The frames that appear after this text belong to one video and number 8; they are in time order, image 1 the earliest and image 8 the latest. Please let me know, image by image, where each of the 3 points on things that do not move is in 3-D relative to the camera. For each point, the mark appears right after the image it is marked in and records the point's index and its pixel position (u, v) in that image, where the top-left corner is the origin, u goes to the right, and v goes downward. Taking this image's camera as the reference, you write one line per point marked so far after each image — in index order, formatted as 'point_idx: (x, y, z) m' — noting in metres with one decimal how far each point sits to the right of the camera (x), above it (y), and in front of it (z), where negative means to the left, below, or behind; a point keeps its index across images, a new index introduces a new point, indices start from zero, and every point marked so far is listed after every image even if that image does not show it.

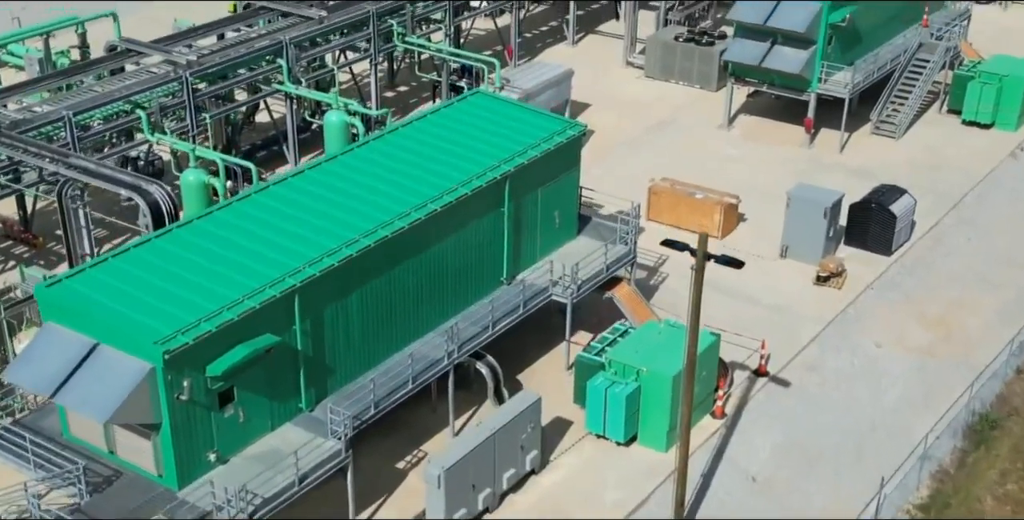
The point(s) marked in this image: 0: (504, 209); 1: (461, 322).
0: (-0.2, +1.1, +19.2) m
1: (-1.1, -1.3, +18.6) m
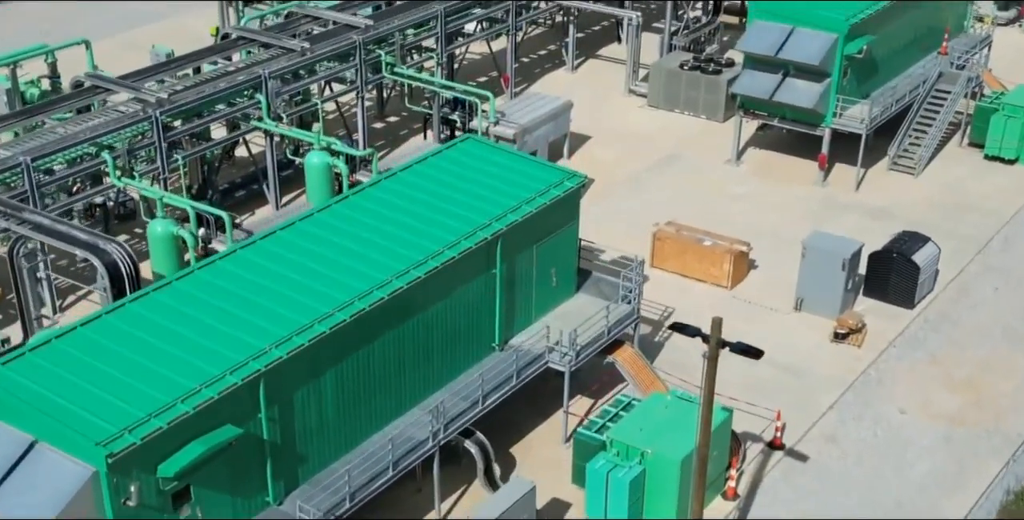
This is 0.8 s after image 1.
0: (-0.3, -0.2, +17.5) m
1: (-1.2, -2.5, +16.9) m
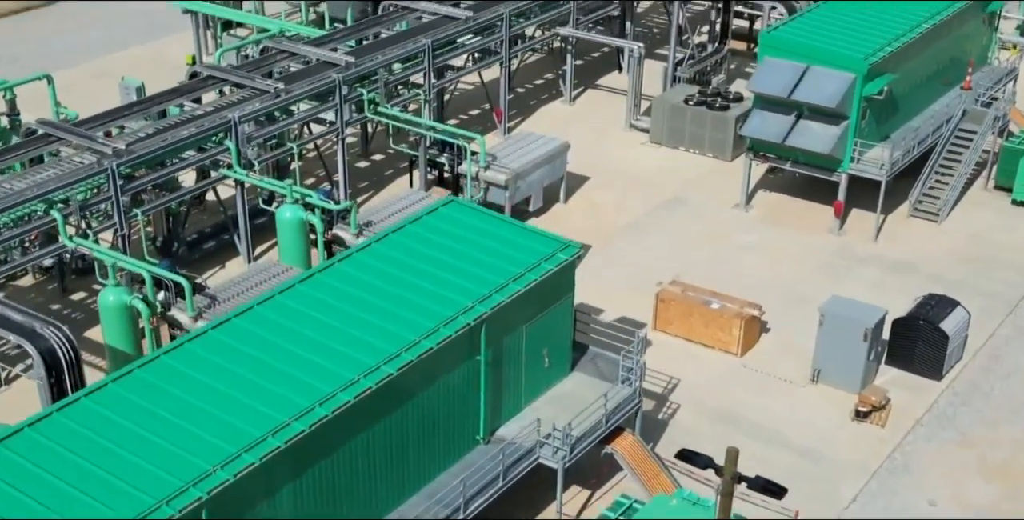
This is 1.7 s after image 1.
0: (-0.6, -1.7, +15.6) m
1: (-1.4, -4.0, +15.0) m
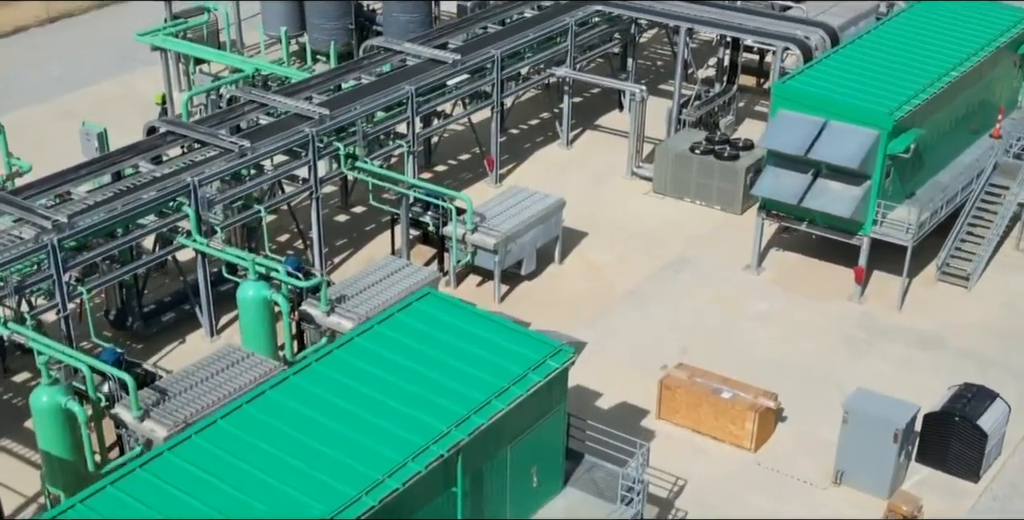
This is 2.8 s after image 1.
0: (-0.8, -3.4, +13.5) m
1: (-1.7, -5.8, +12.9) m
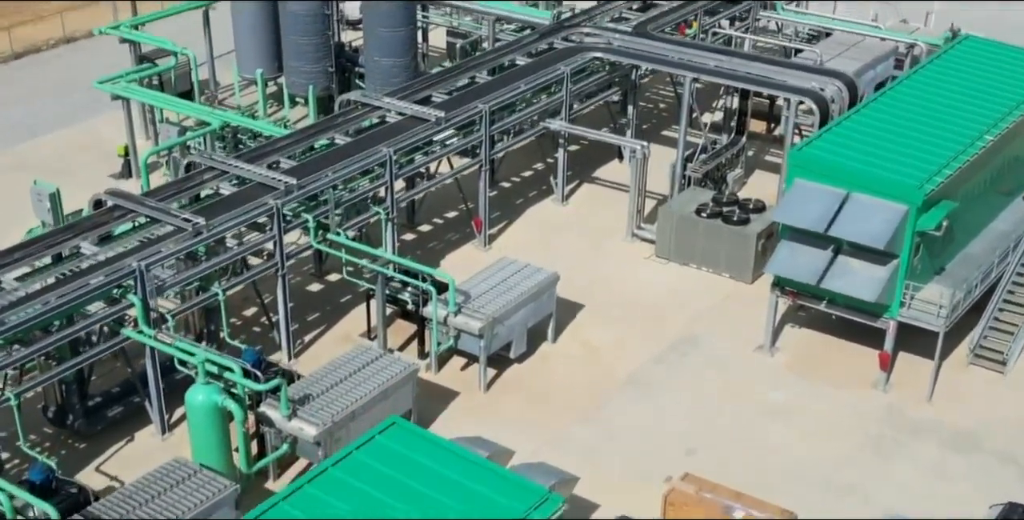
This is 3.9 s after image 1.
0: (-1.1, -5.2, +11.3) m
1: (-2.0, -7.6, +10.7) m
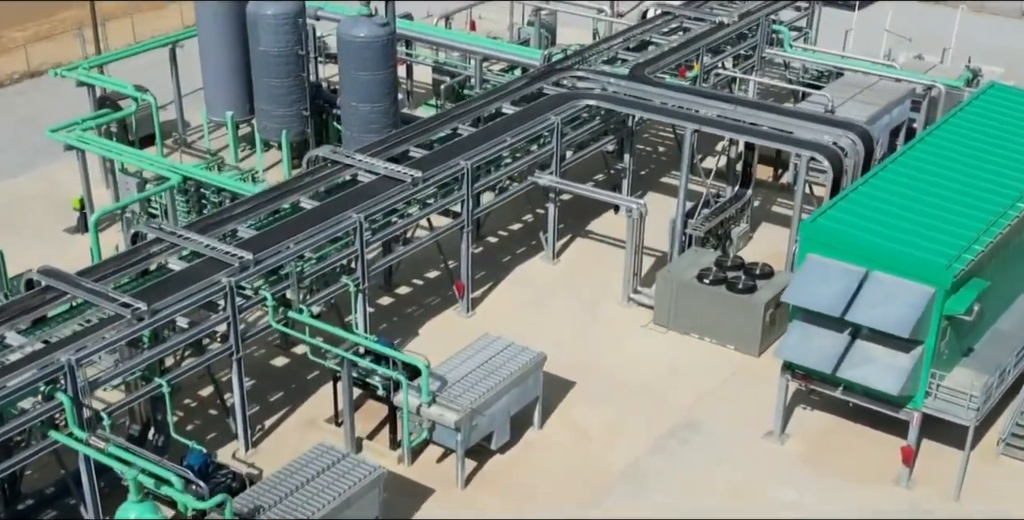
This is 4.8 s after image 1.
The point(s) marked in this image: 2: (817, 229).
0: (-1.6, -6.8, +9.2) m
1: (-2.4, -9.2, +8.6) m
2: (+6.1, +0.6, +17.9) m
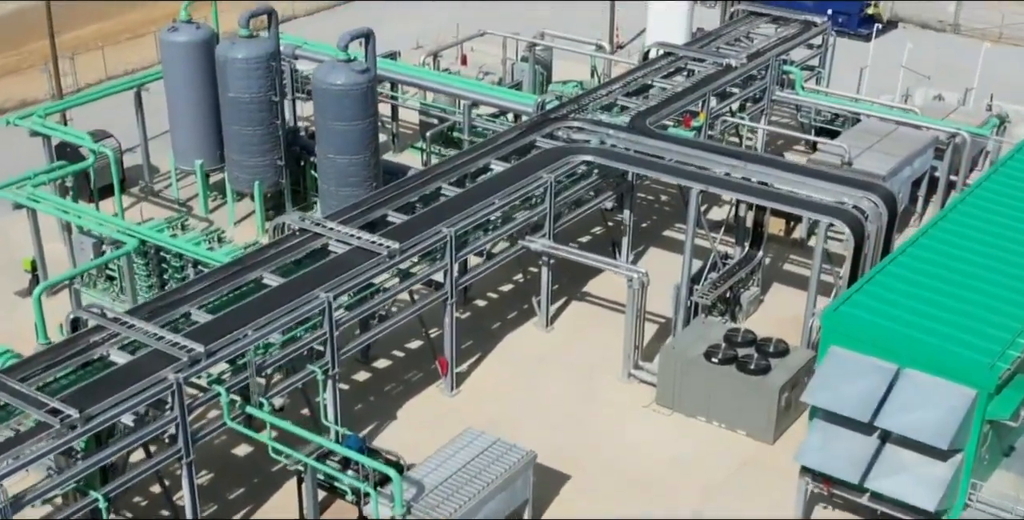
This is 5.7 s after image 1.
0: (-1.8, -8.4, +7.1) m
1: (-2.7, -10.7, +6.5) m
2: (+5.8, -1.0, +15.9) m
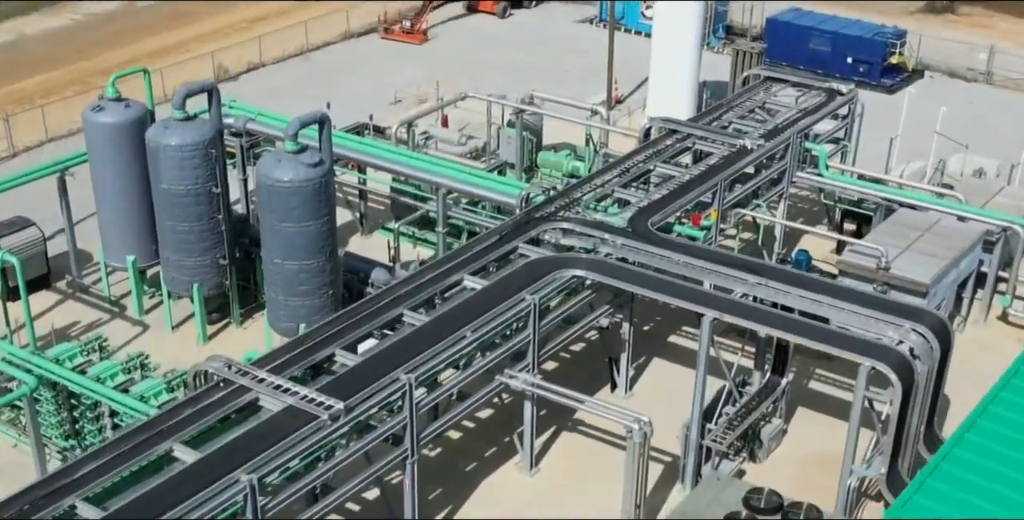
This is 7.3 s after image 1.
0: (-2.3, -11.0, +3.5) m
1: (-3.2, -13.4, +2.9) m
2: (+5.3, -3.7, +12.4) m
